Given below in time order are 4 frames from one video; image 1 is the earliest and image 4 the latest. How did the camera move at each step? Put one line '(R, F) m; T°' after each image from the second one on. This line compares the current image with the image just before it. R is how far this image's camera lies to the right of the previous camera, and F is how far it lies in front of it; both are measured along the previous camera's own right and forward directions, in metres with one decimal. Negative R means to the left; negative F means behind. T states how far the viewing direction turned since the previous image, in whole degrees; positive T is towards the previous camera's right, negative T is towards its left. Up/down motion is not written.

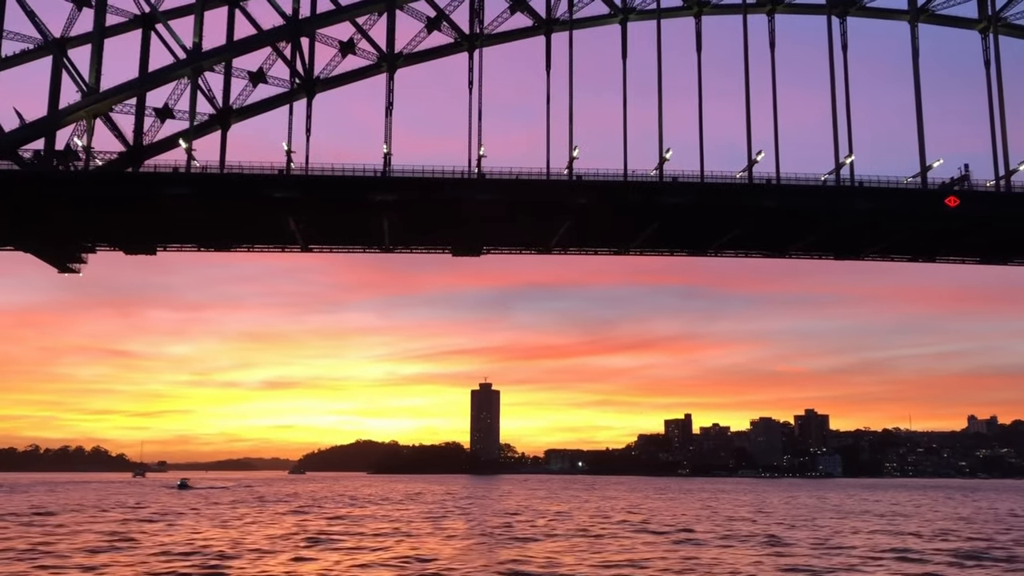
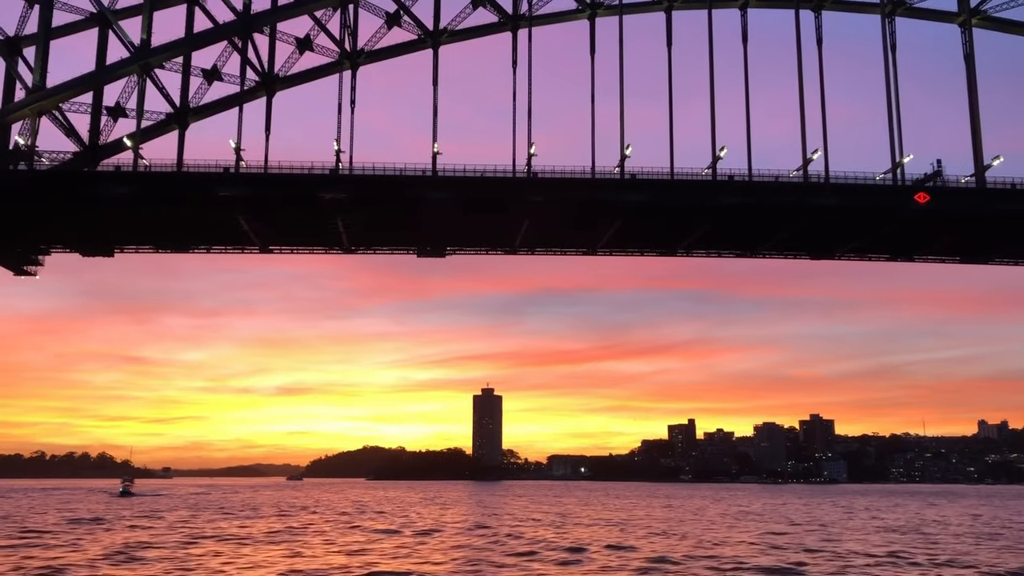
(+2.5, +1.2) m; -1°
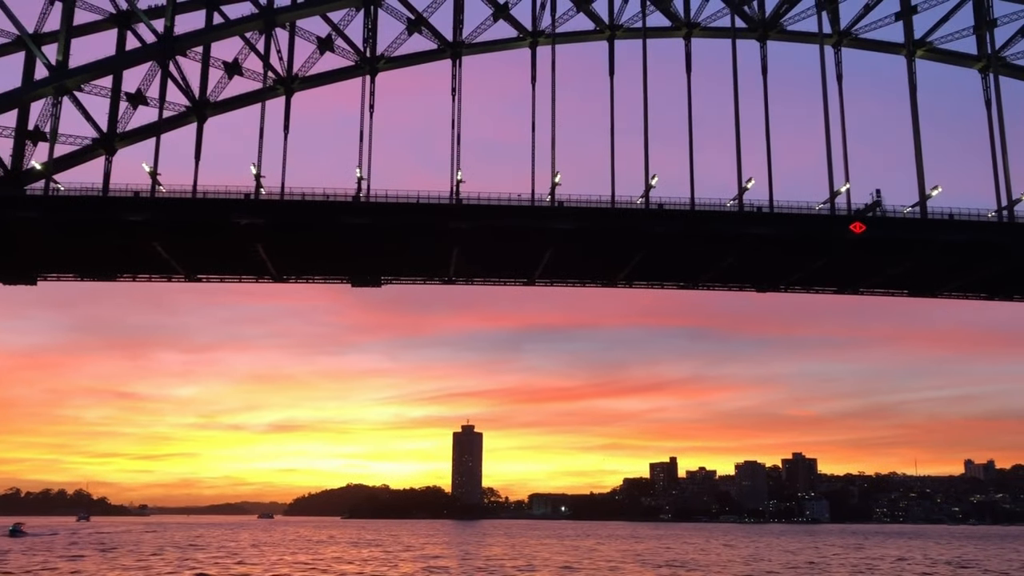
(+2.9, +1.3) m; 0°
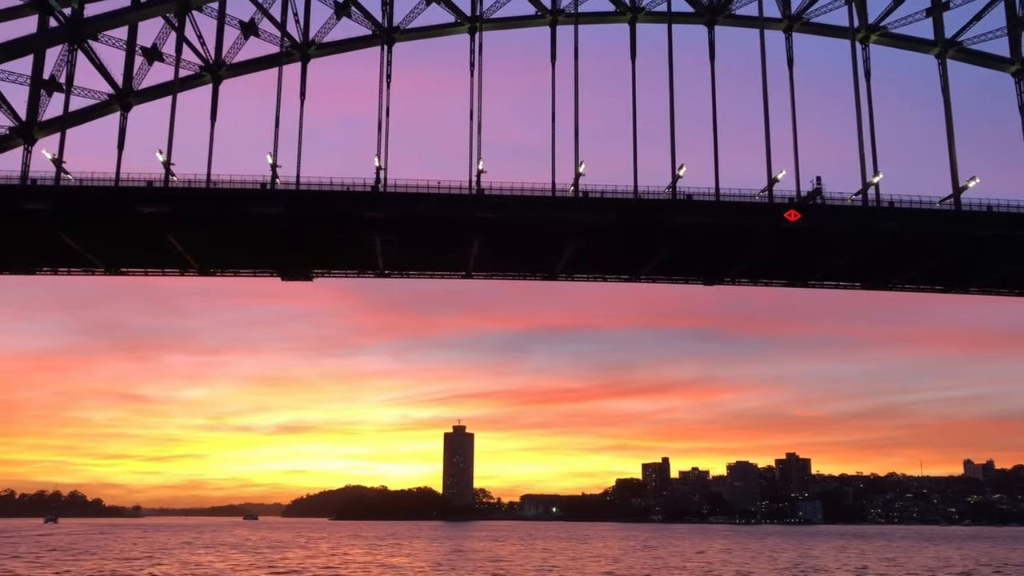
(+3.5, +1.7) m; 0°
